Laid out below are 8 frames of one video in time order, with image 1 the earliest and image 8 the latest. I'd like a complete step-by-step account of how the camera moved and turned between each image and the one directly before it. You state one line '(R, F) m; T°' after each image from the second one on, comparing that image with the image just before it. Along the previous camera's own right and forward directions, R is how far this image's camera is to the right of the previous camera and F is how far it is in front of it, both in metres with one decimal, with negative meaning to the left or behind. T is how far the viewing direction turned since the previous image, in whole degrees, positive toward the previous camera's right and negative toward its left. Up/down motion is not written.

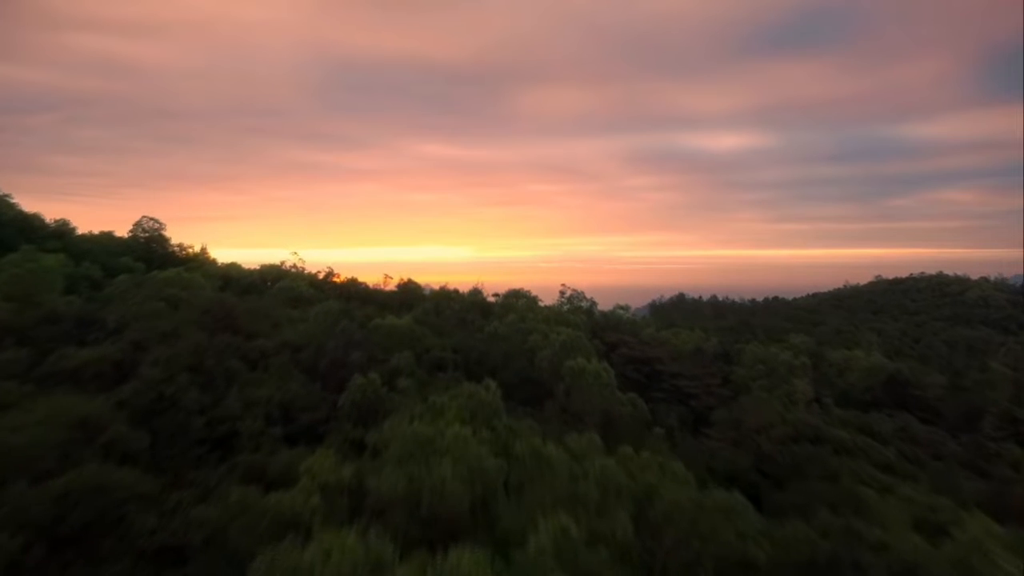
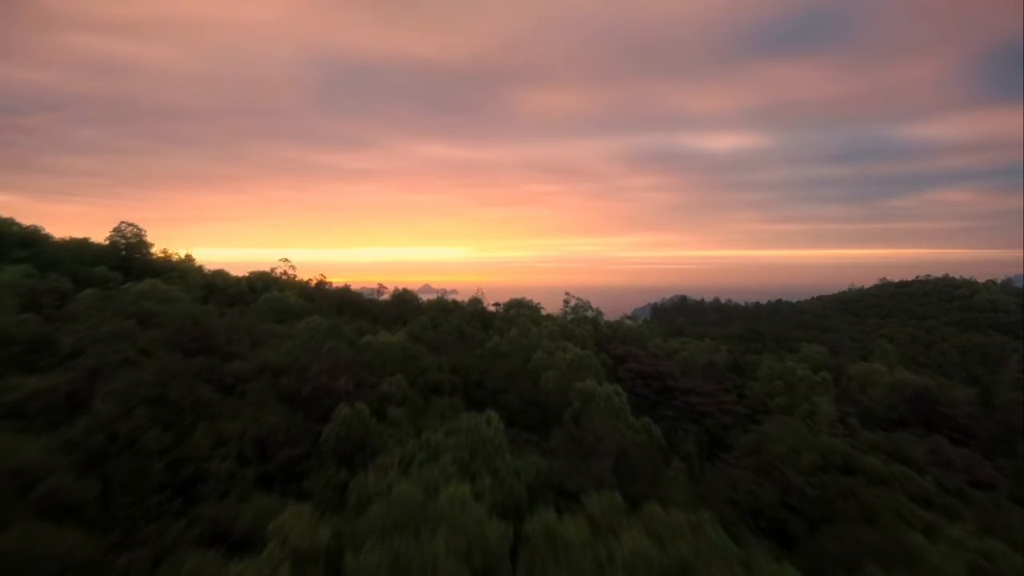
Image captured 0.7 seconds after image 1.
(-0.1, +0.8) m; 0°
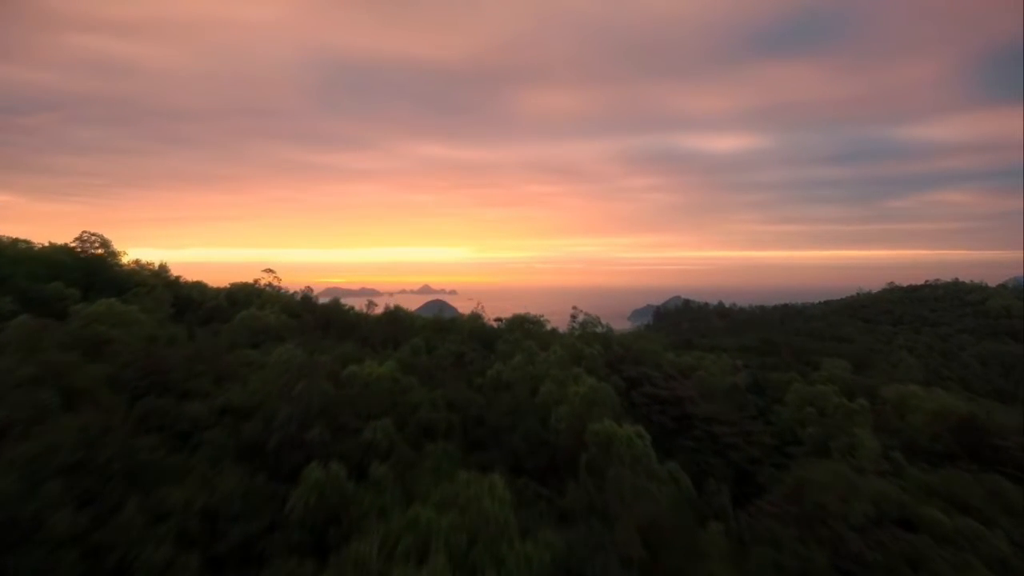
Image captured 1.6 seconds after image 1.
(-0.1, +1.2) m; 0°
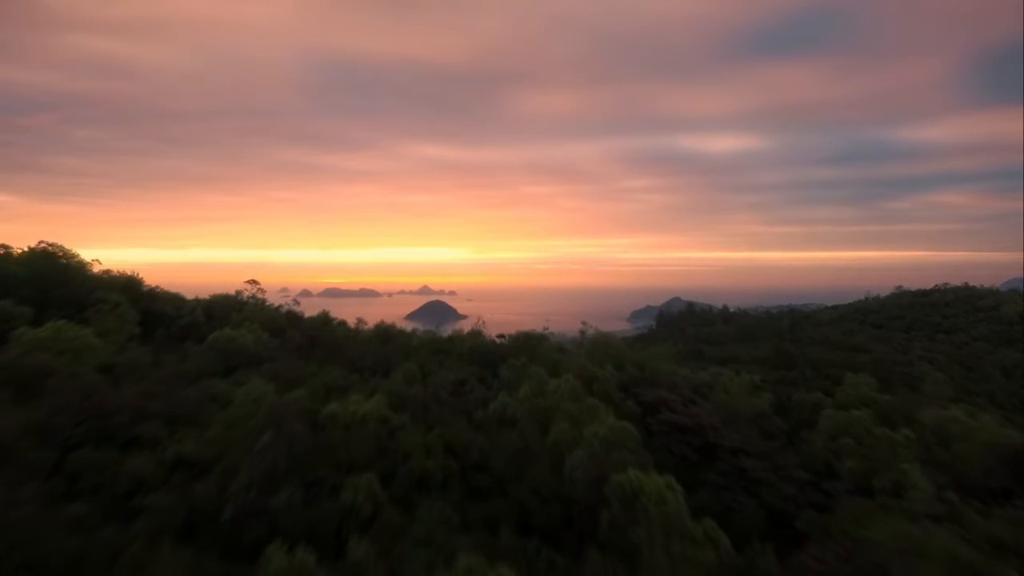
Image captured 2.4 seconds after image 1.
(-0.1, +1.1) m; 0°
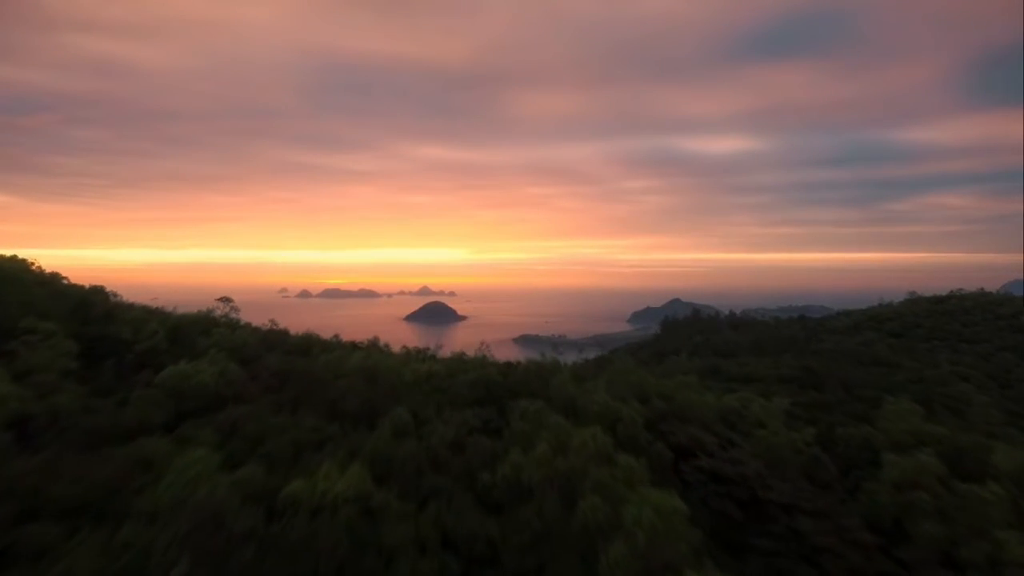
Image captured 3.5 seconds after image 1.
(-0.2, +1.6) m; 0°
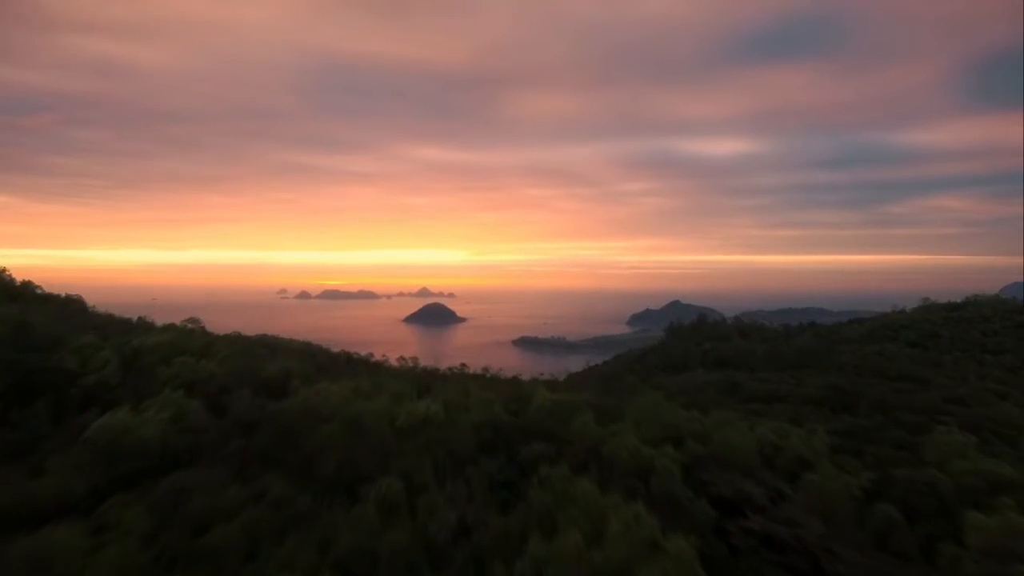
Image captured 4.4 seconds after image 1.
(-0.2, +1.5) m; 0°
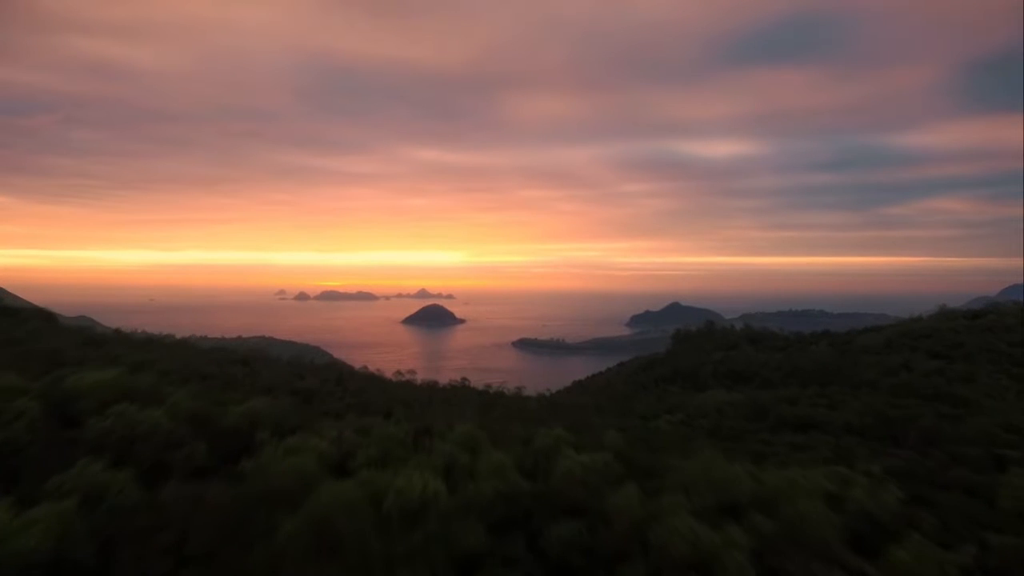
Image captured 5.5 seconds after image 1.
(-0.3, +1.8) m; 0°
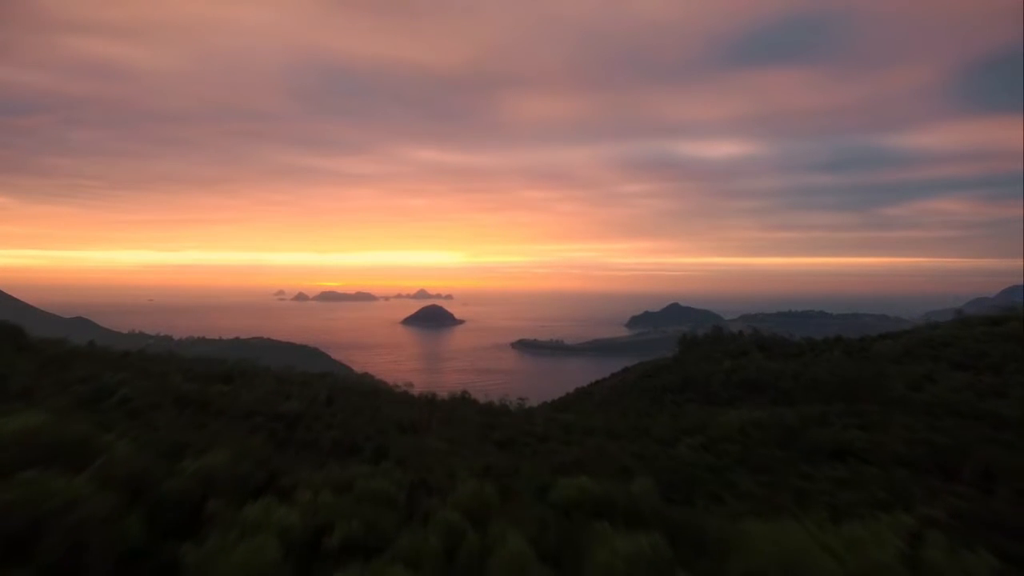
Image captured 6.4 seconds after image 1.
(-0.3, +1.6) m; 0°
